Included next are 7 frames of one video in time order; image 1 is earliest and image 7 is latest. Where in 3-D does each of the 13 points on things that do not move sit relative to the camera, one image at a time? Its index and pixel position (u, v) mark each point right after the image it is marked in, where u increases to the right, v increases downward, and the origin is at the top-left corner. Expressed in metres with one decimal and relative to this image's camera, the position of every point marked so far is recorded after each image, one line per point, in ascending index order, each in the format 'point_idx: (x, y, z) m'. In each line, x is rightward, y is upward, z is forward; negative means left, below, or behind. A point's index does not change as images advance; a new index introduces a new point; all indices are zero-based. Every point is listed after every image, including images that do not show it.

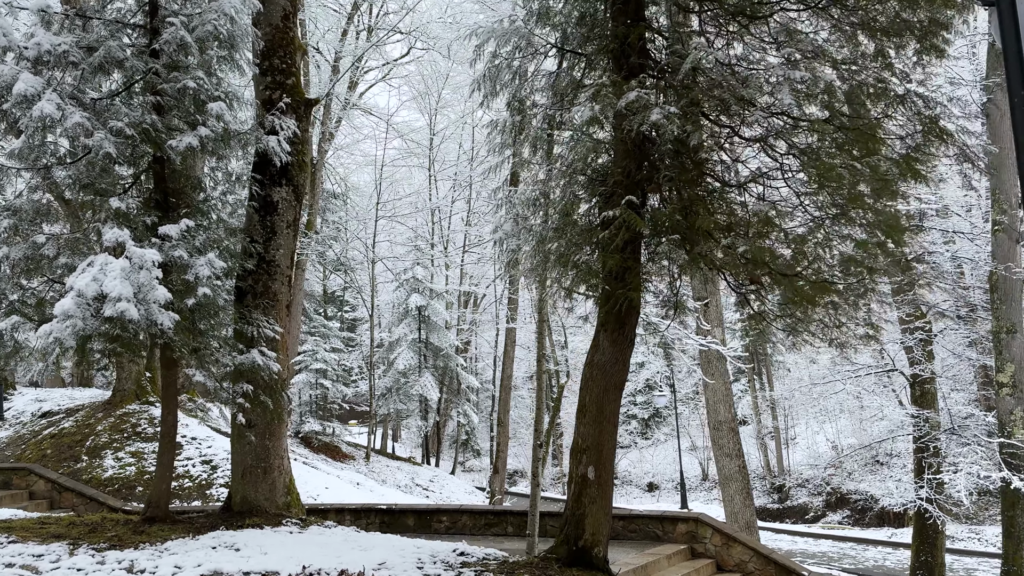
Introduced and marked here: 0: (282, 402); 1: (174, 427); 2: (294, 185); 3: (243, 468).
0: (-2.1, -1.1, +5.5) m
1: (-3.0, -1.2, +5.2) m
2: (-2.2, +1.0, +5.9) m
3: (-2.5, -1.7, +5.4) m
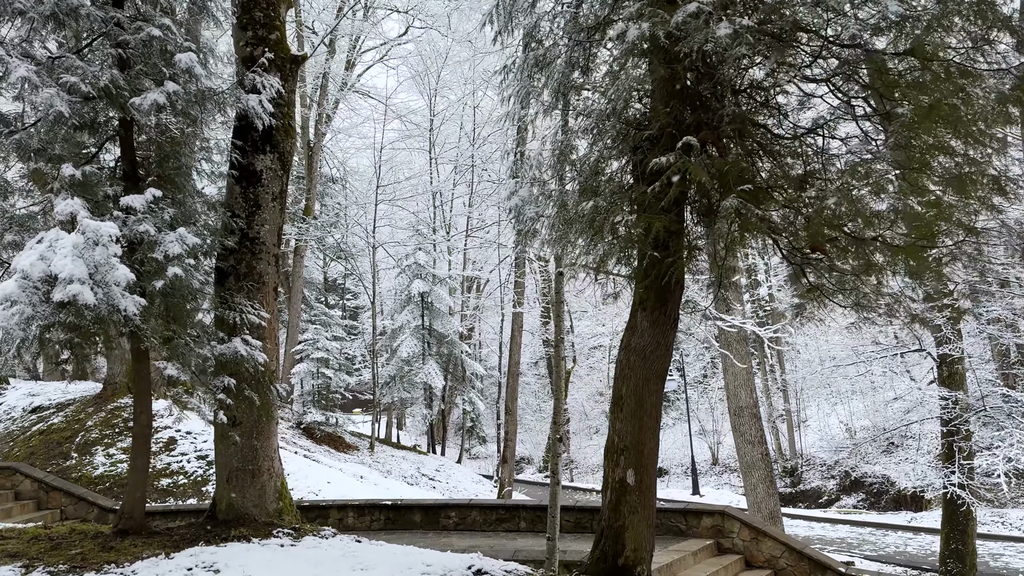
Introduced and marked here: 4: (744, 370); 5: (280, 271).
0: (-2.0, -0.9, +4.9) m
1: (-2.8, -1.1, +4.6) m
2: (-2.1, +1.2, +5.3) m
3: (-2.3, -1.5, +4.8) m
4: (+4.1, -1.4, +10.3) m
5: (-2.1, +0.1, +5.2) m
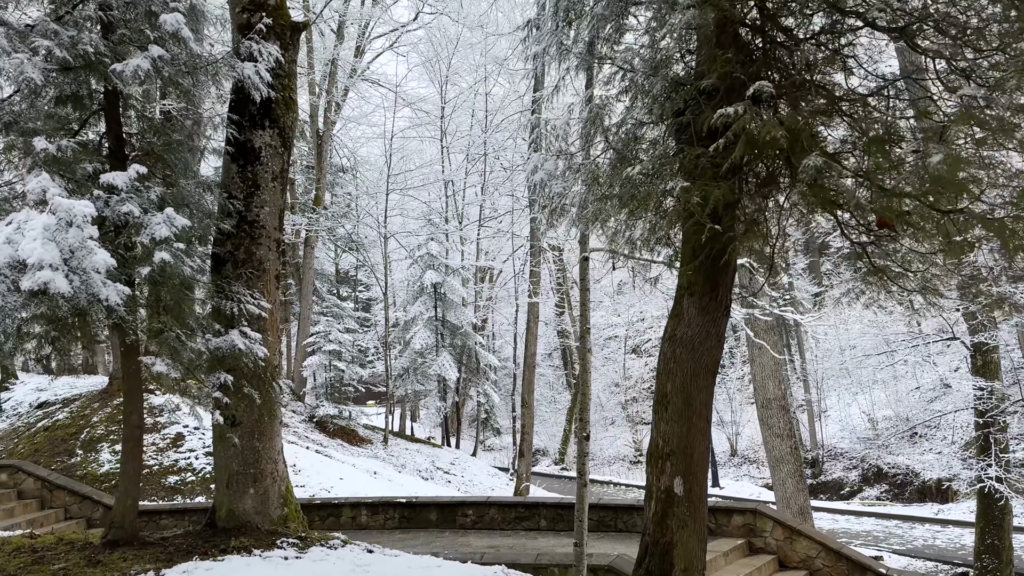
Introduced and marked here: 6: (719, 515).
0: (-1.8, -0.8, +4.5) m
1: (-2.7, -1.0, +4.2) m
2: (-1.9, +1.3, +4.8) m
3: (-2.1, -1.4, +4.4) m
4: (+4.4, -1.2, +9.8) m
5: (-1.9, +0.2, +4.8) m
6: (+2.6, -2.8, +7.5) m
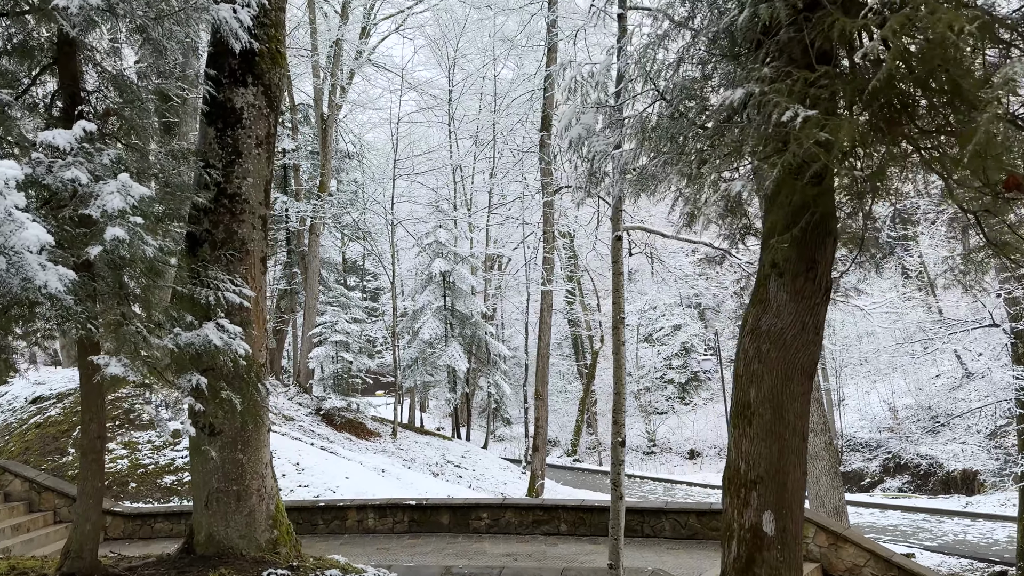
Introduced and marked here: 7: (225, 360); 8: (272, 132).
0: (-1.6, -0.7, +3.8) m
1: (-2.5, -0.9, +3.5) m
2: (-1.7, +1.4, +4.1) m
3: (-1.9, -1.3, +3.8) m
4: (+4.6, -1.0, +9.1) m
5: (-1.7, +0.3, +4.1) m
6: (+2.8, -2.7, +6.8) m
7: (-1.7, -0.4, +3.5) m
8: (-1.7, +1.1, +4.2) m
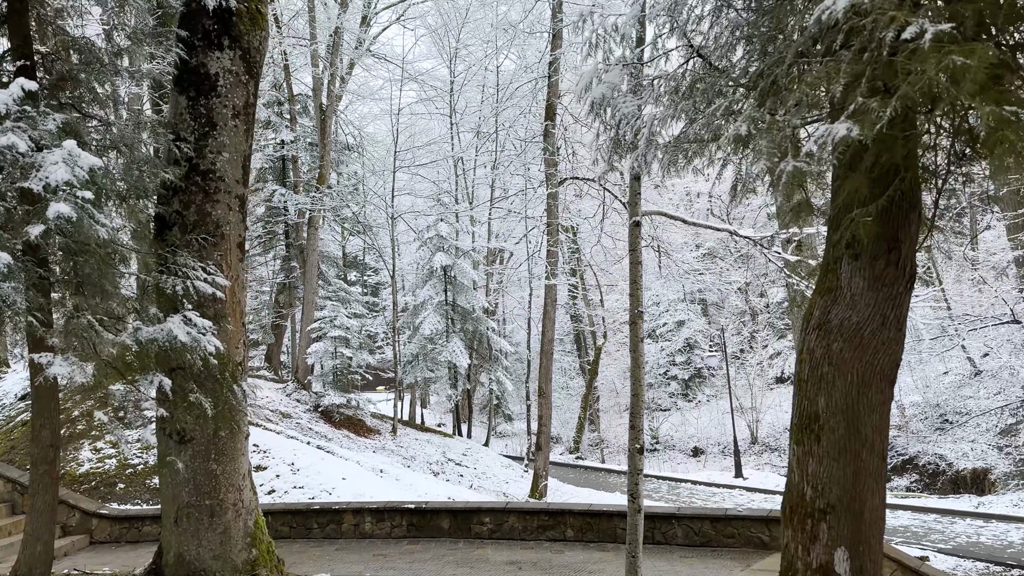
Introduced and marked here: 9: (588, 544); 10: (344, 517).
0: (-1.6, -0.6, +3.4) m
1: (-2.4, -0.8, +3.1) m
2: (-1.7, +1.5, +3.7) m
3: (-1.9, -1.2, +3.3) m
4: (+4.7, -0.9, +8.6) m
5: (-1.6, +0.4, +3.7) m
6: (+2.9, -2.6, +6.4) m
7: (-1.7, -0.4, +3.1) m
8: (-1.7, +1.2, +3.8) m
9: (+0.9, -3.1, +7.1) m
10: (-2.1, -2.9, +7.4) m
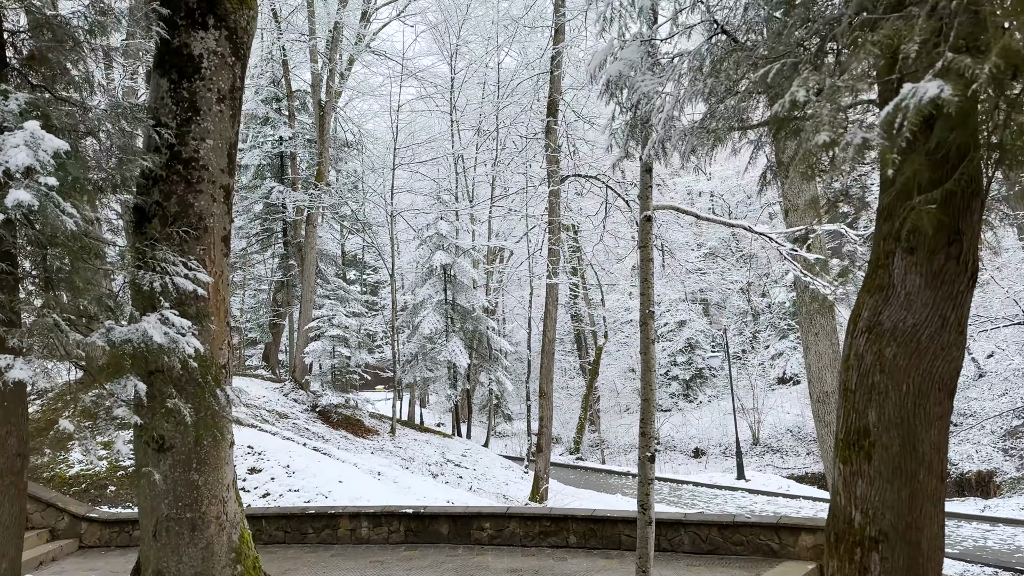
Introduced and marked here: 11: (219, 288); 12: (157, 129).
0: (-1.5, -0.6, +3.1) m
1: (-2.4, -0.8, +2.9) m
2: (-1.6, +1.5, +3.4) m
3: (-1.9, -1.2, +3.1) m
4: (+4.7, -0.9, +8.4) m
5: (-1.6, +0.4, +3.4) m
6: (+2.9, -2.6, +6.1) m
7: (-1.6, -0.3, +2.8) m
8: (-1.6, +1.2, +3.5) m
9: (+0.9, -3.1, +6.9) m
10: (-2.1, -2.9, +7.2) m
11: (-1.6, 0.0, +3.3) m
12: (-1.9, +0.9, +3.2) m
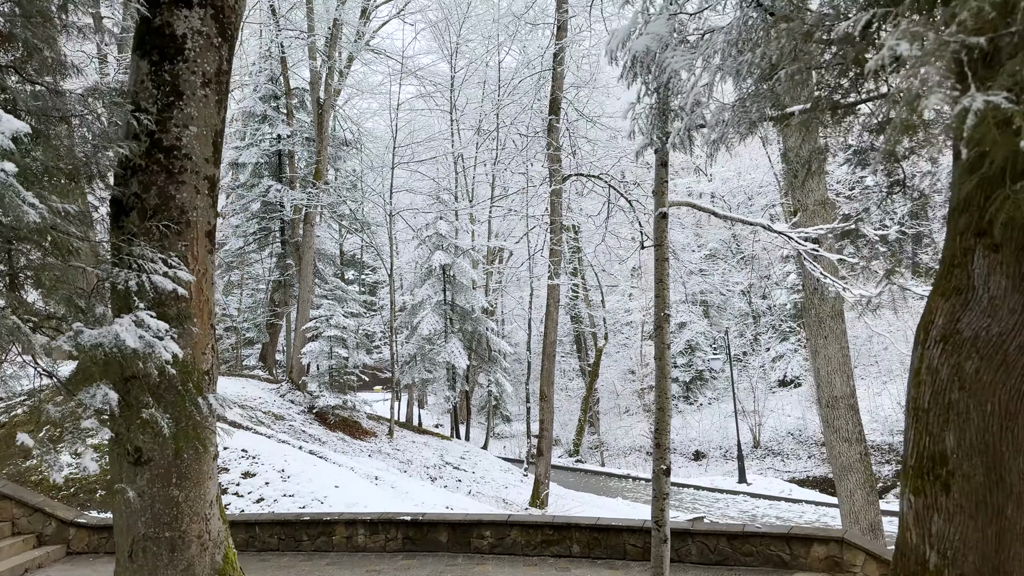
0: (-1.5, -0.6, +2.9) m
1: (-2.4, -0.8, +2.6) m
2: (-1.6, +1.5, +3.2) m
3: (-1.8, -1.2, +2.8) m
4: (+4.7, -0.9, +8.1) m
5: (-1.6, +0.4, +3.2) m
6: (+2.9, -2.6, +5.9) m
7: (-1.6, -0.3, +2.6) m
8: (-1.6, +1.2, +3.3) m
9: (+1.0, -3.1, +6.6) m
10: (-2.1, -2.9, +6.9) m
11: (-1.6, 0.0, +3.1) m
12: (-1.9, +0.9, +3.0) m
